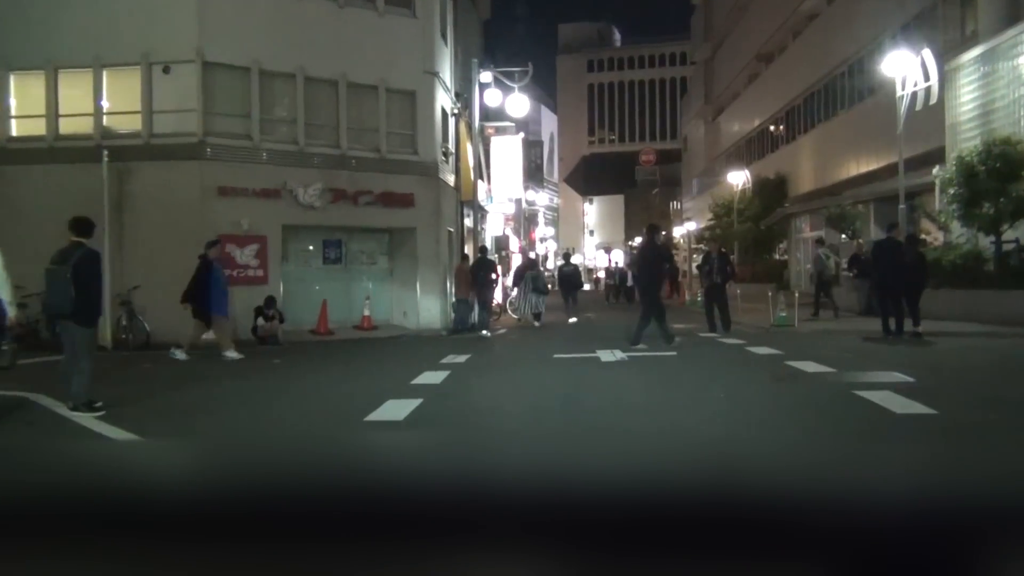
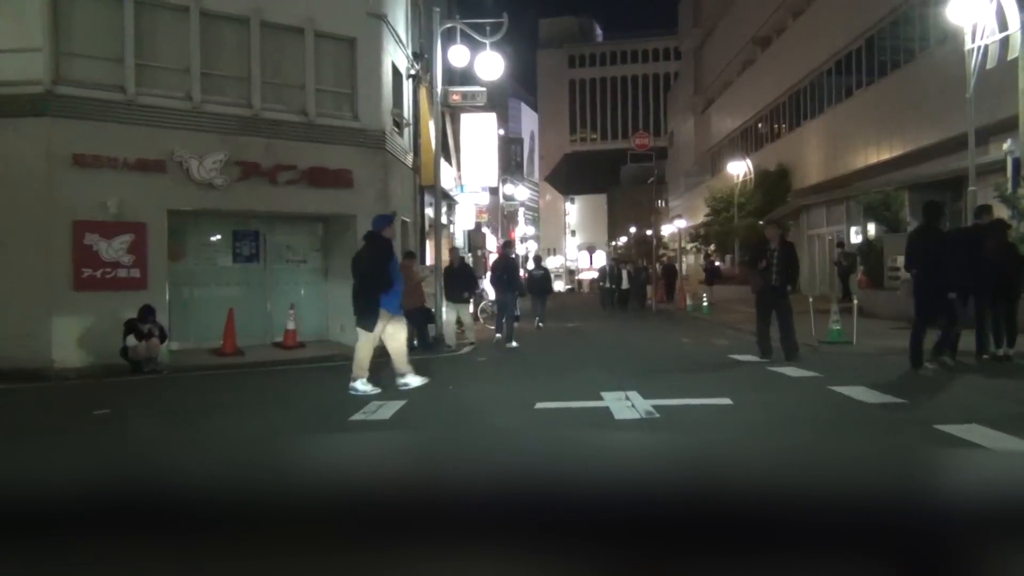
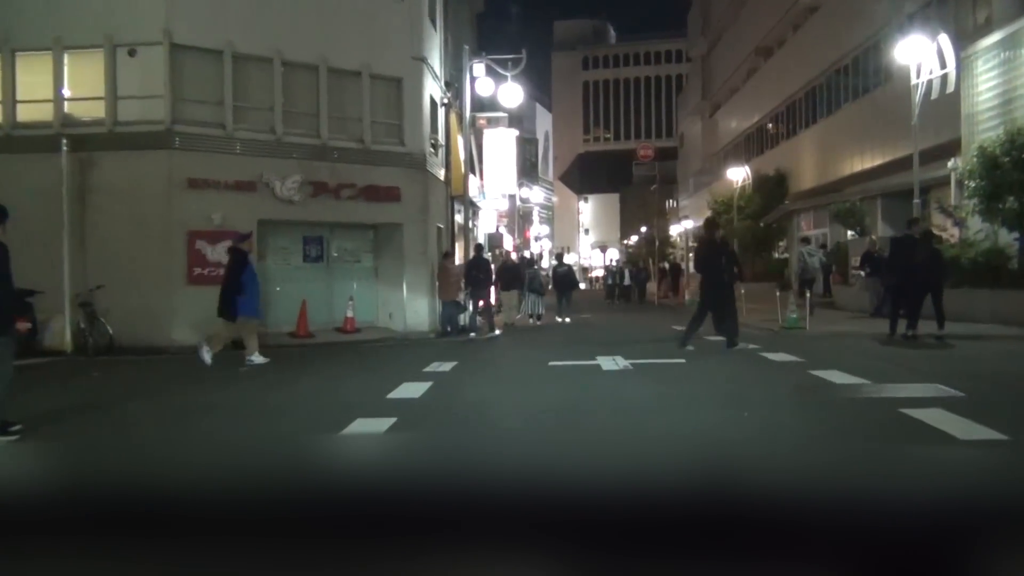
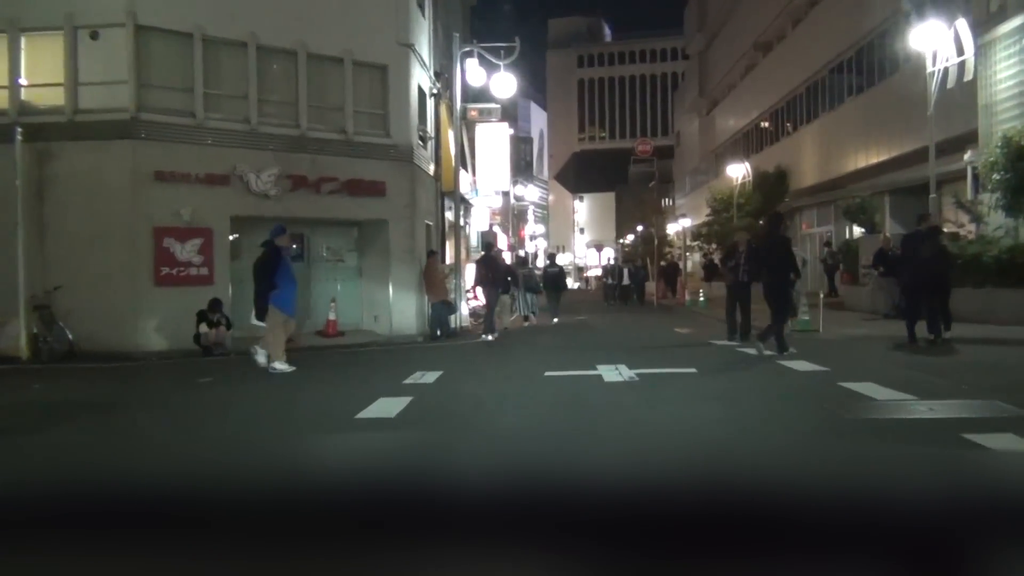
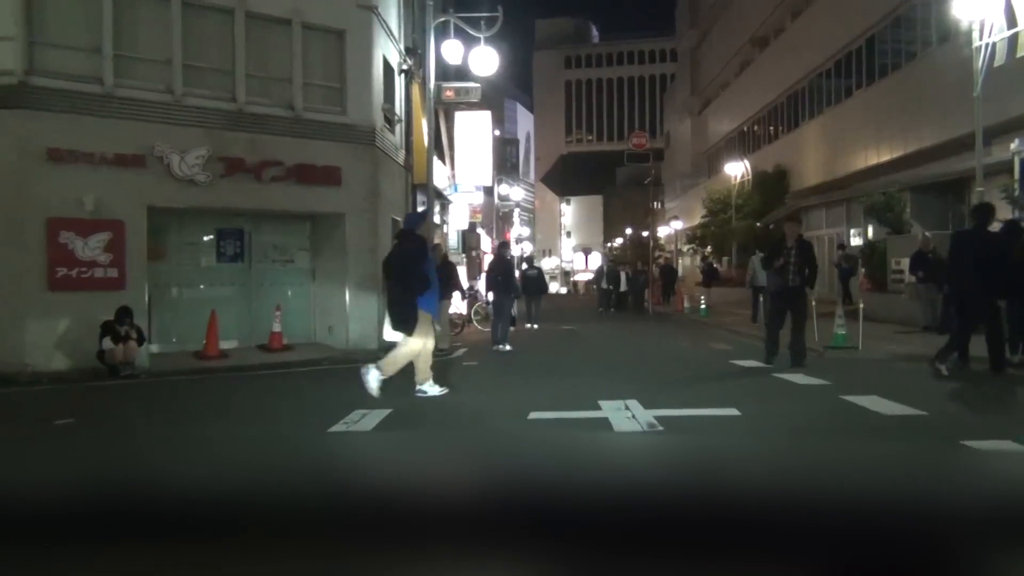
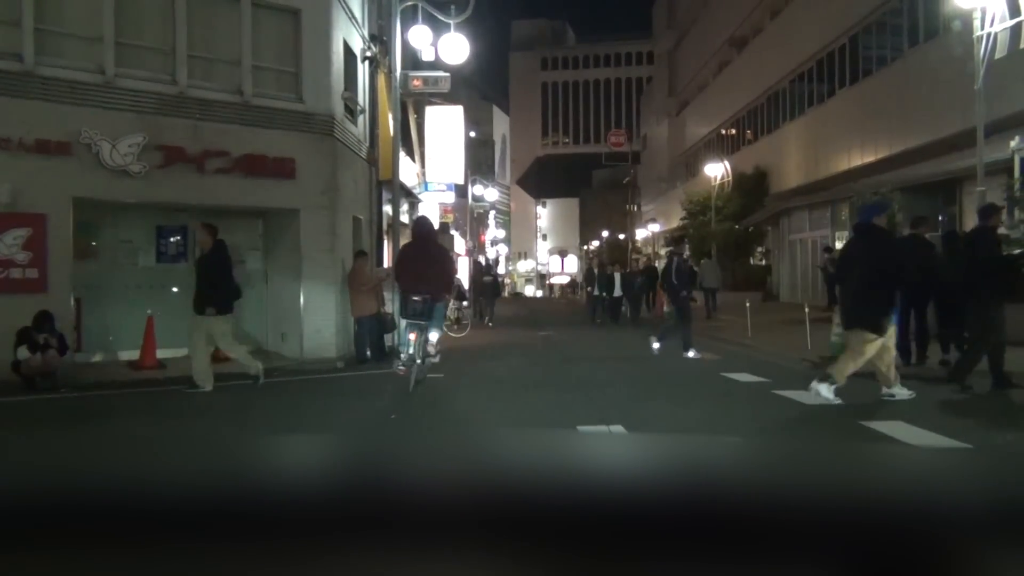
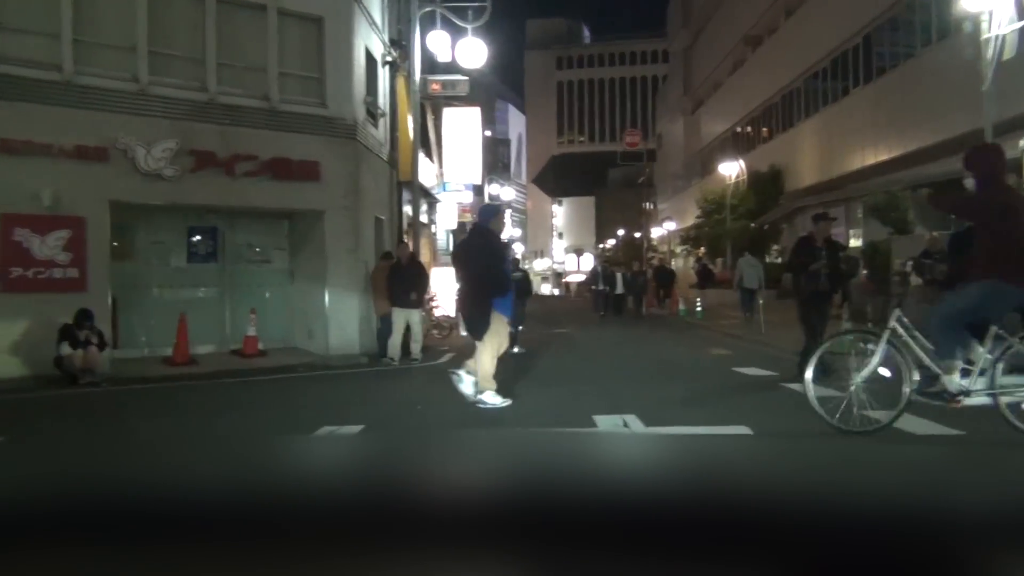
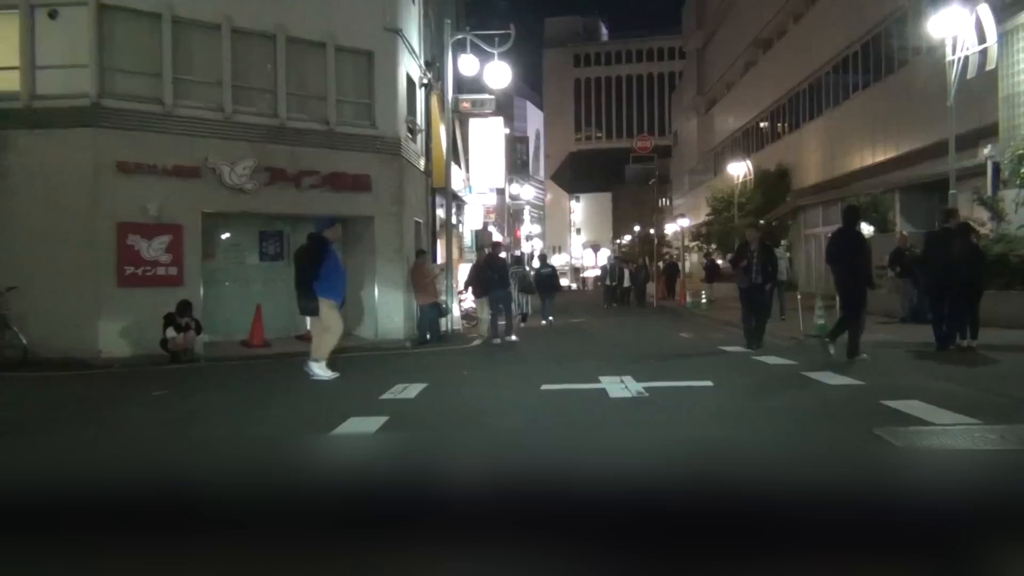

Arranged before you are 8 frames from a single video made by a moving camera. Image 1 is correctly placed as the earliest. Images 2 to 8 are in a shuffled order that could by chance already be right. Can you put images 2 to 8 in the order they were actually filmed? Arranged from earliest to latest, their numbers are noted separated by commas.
3, 4, 8, 2, 5, 7, 6
